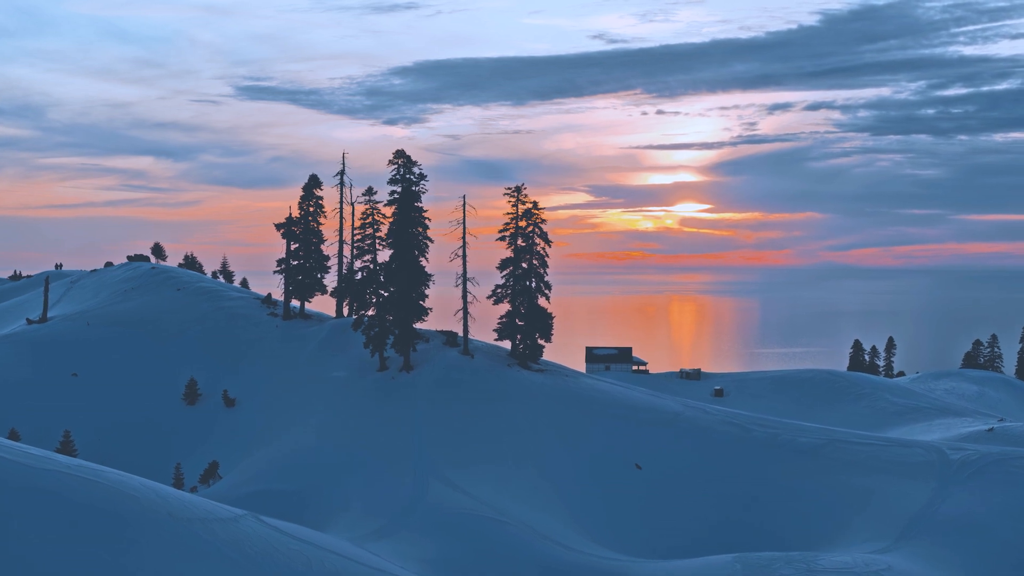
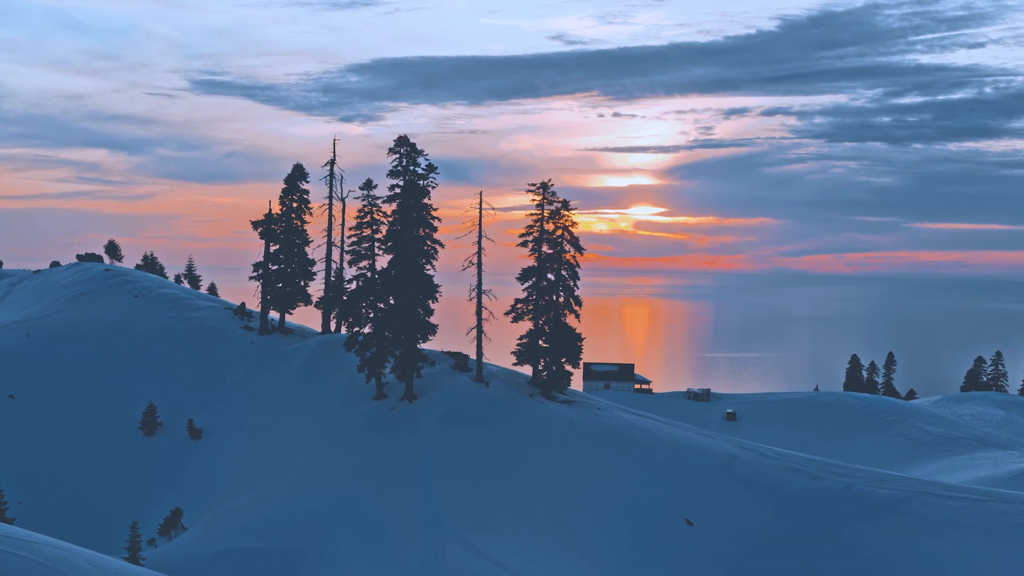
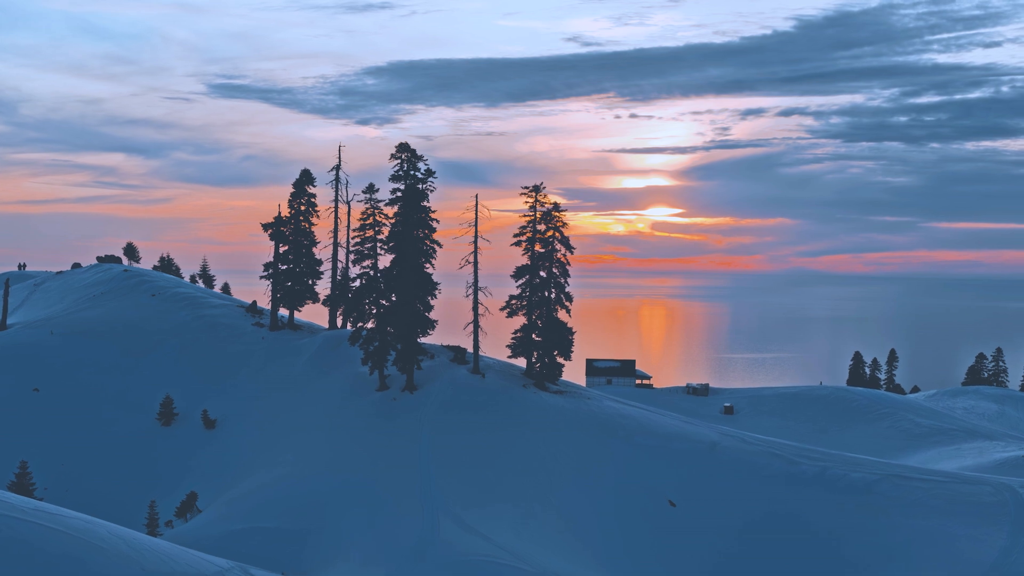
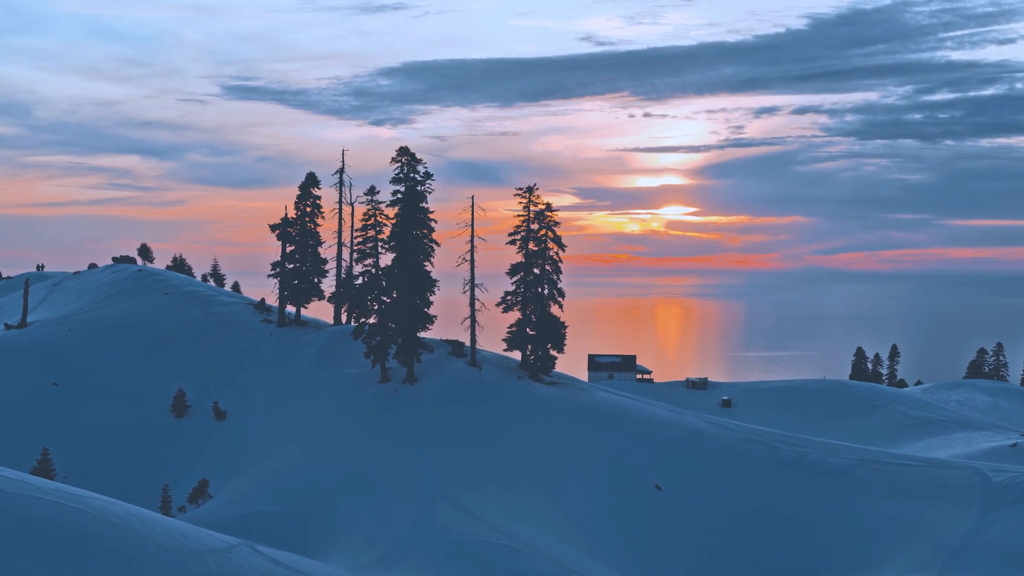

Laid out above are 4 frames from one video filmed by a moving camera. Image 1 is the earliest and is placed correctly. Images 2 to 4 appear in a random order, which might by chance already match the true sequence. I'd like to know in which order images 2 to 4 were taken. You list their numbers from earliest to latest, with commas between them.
4, 3, 2
